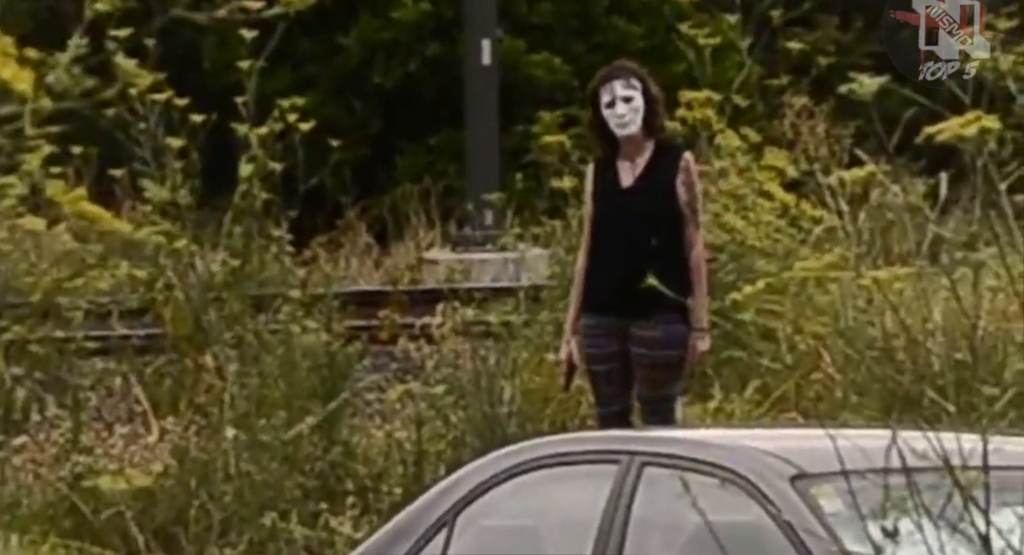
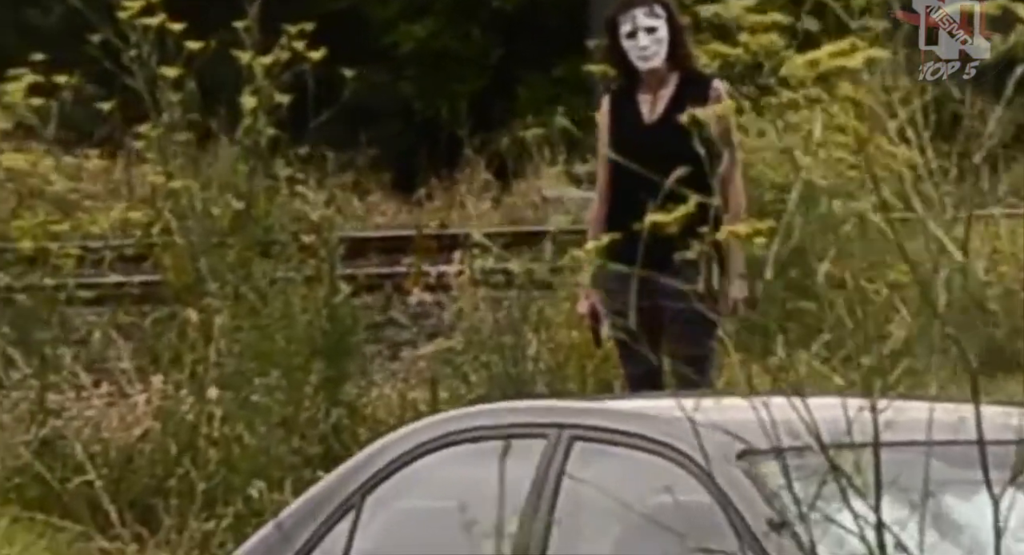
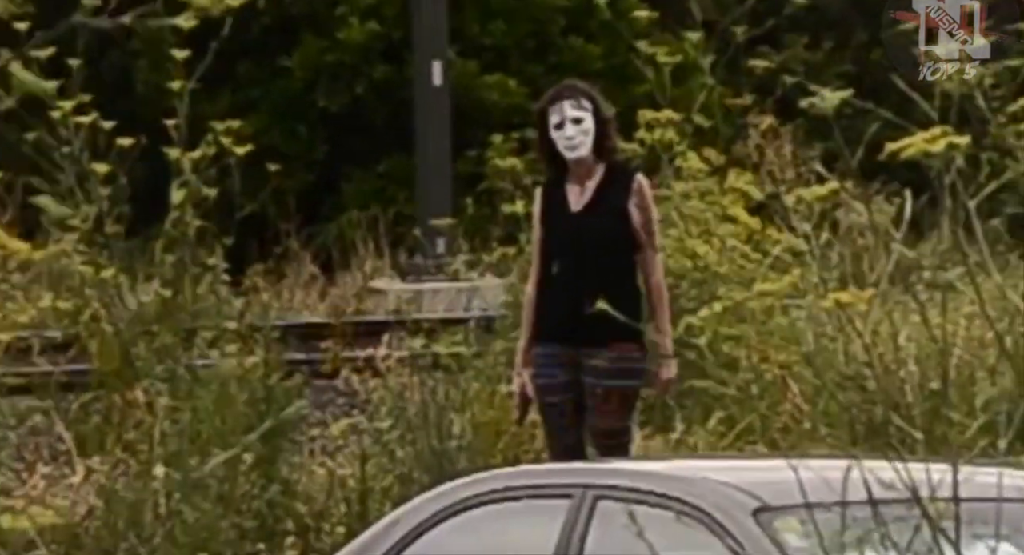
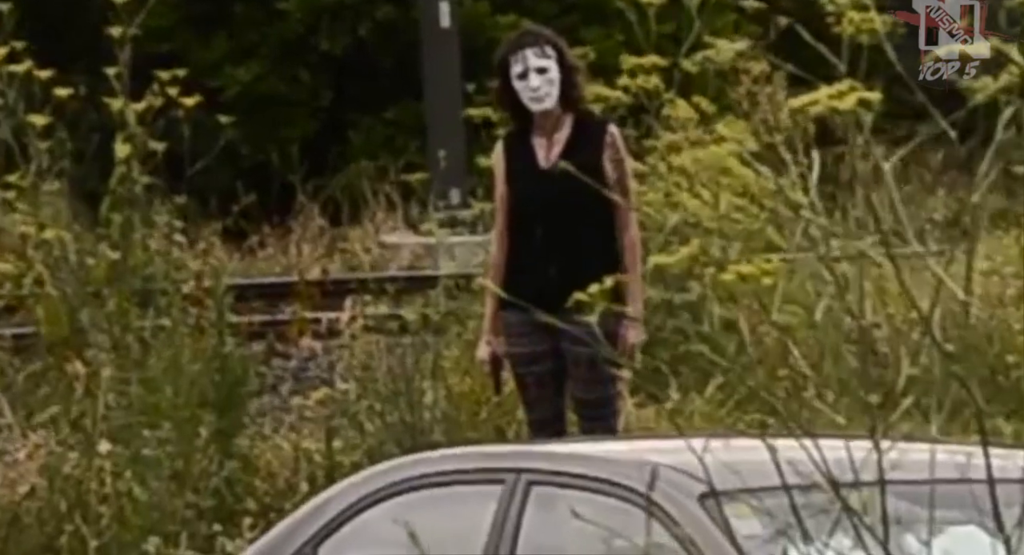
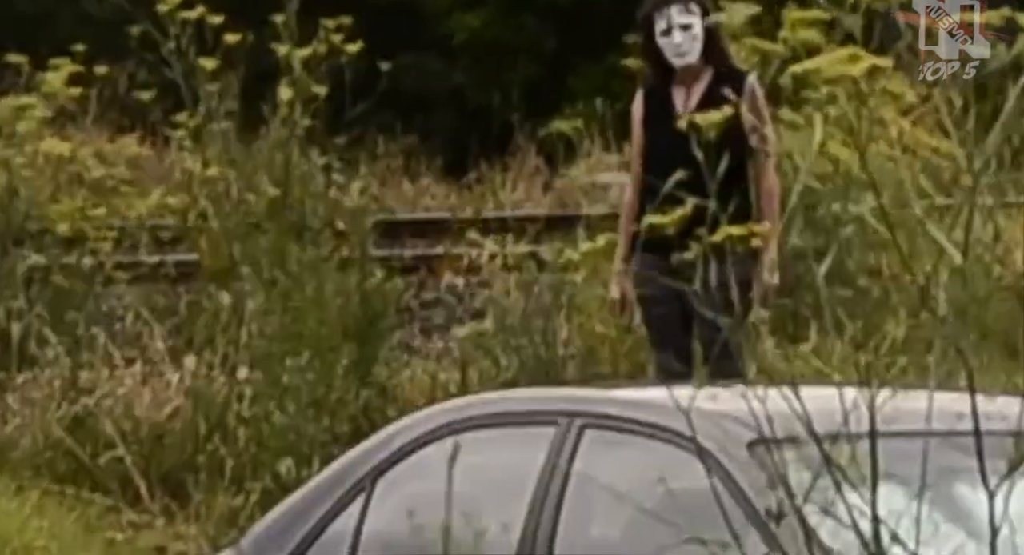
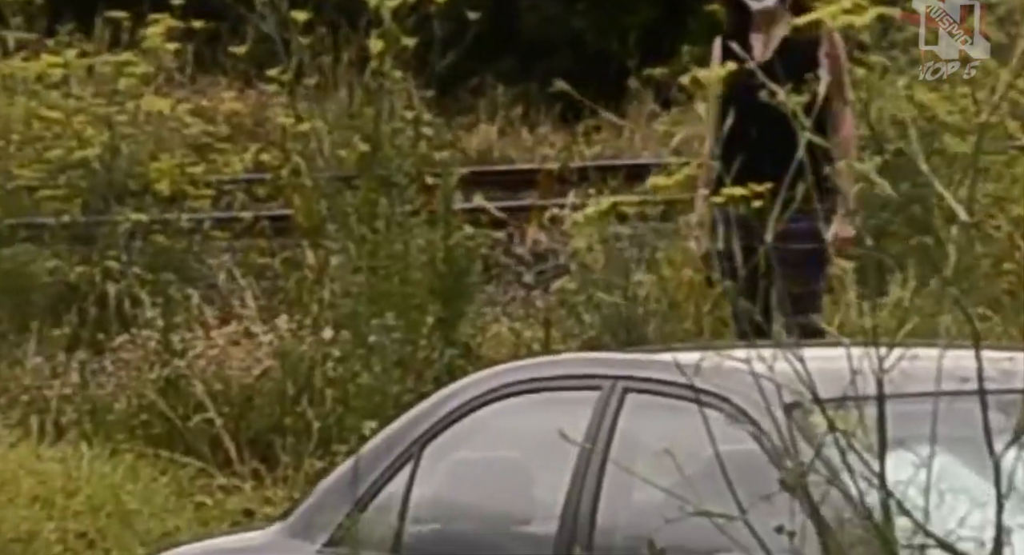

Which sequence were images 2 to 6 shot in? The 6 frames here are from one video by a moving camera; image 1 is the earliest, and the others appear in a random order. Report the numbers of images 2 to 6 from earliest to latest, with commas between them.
3, 4, 2, 5, 6
